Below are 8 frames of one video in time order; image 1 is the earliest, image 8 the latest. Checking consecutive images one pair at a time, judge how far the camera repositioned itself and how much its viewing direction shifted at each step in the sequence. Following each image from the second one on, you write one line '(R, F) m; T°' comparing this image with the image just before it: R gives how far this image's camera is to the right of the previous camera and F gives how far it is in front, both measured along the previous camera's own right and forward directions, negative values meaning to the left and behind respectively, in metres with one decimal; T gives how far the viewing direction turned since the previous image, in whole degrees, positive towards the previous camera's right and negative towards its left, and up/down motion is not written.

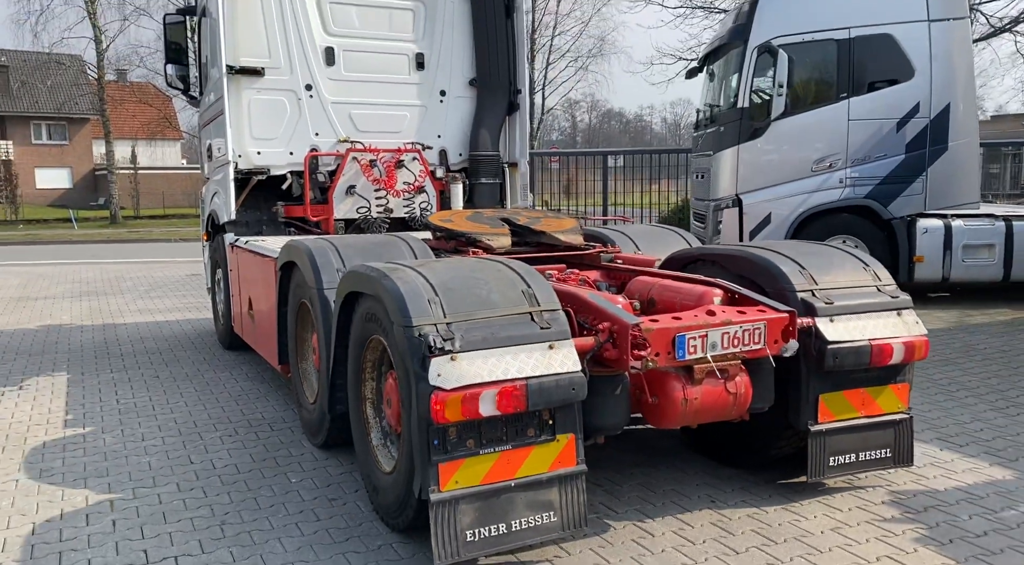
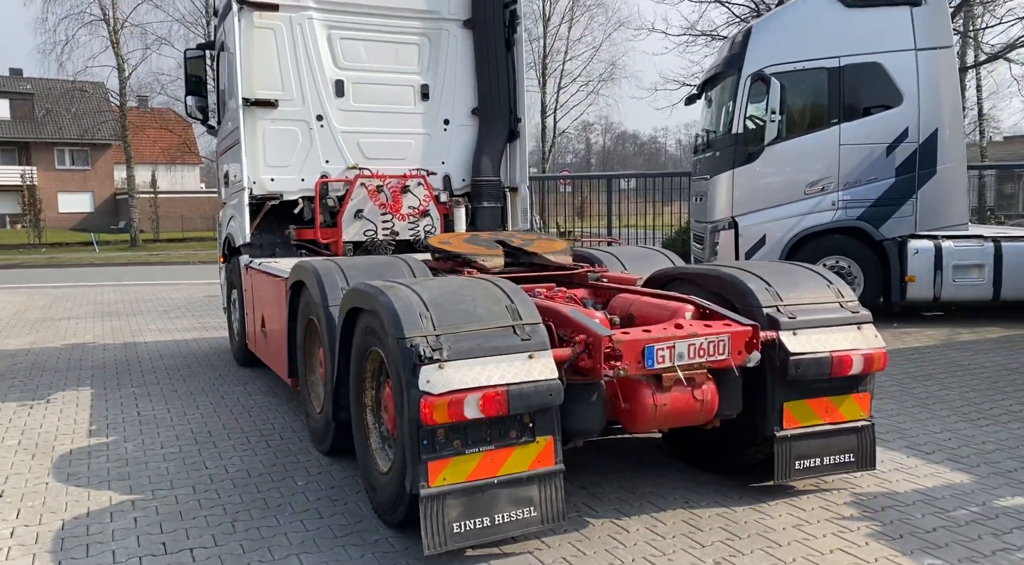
(+0.1, -0.3) m; -1°
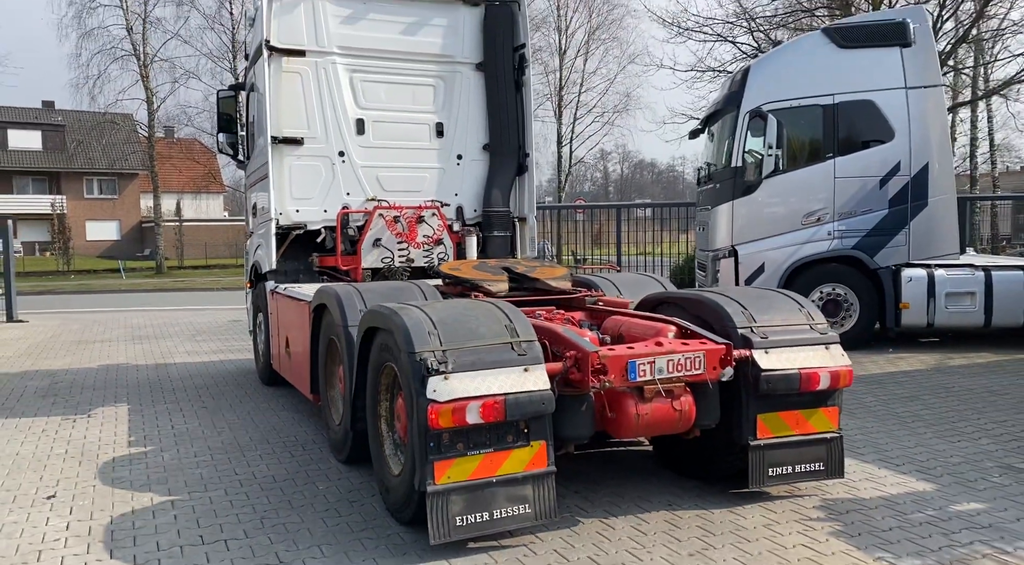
(+0.1, -0.4) m; -1°
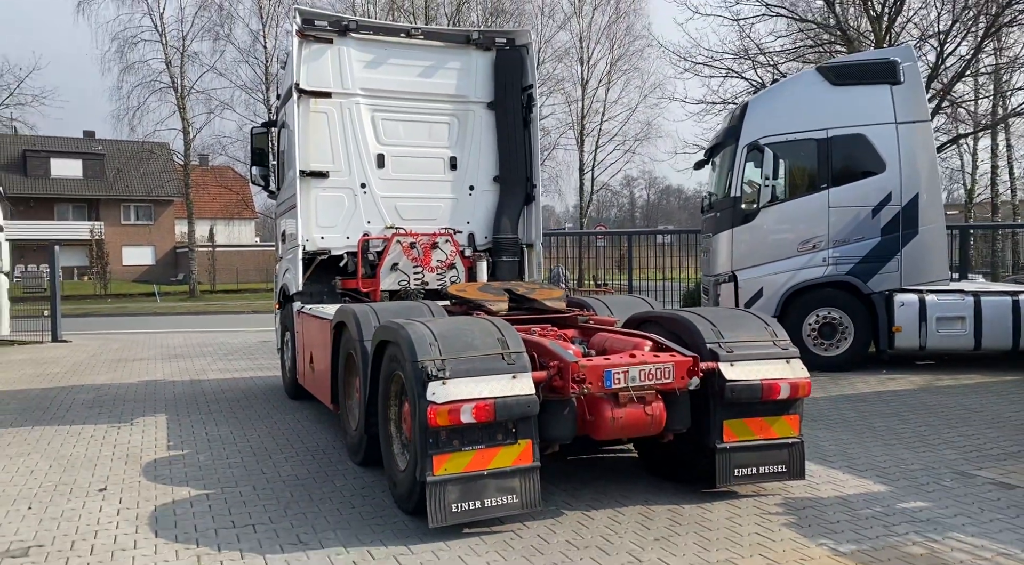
(+0.2, -0.6) m; -2°
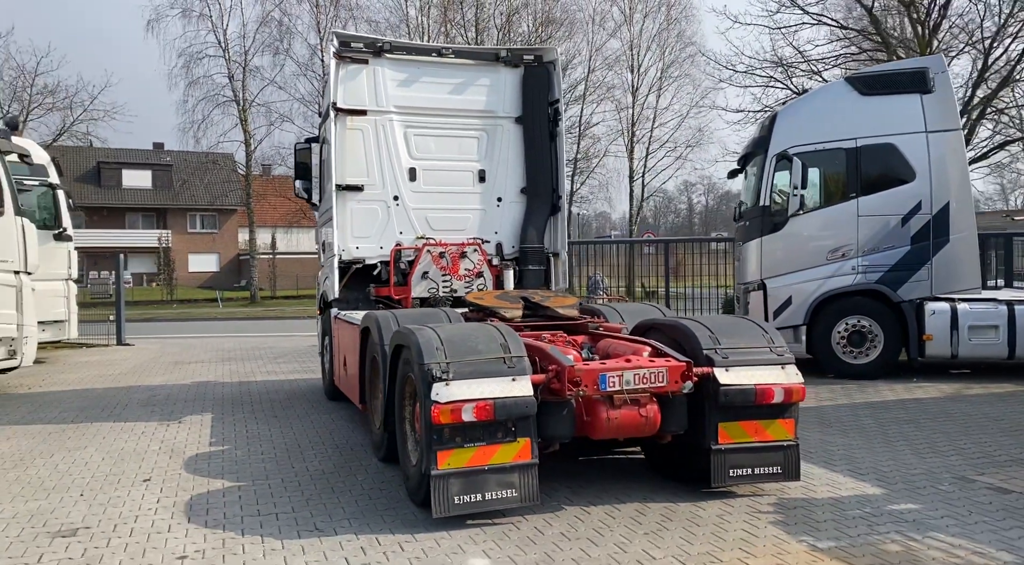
(+0.3, -0.3) m; -4°
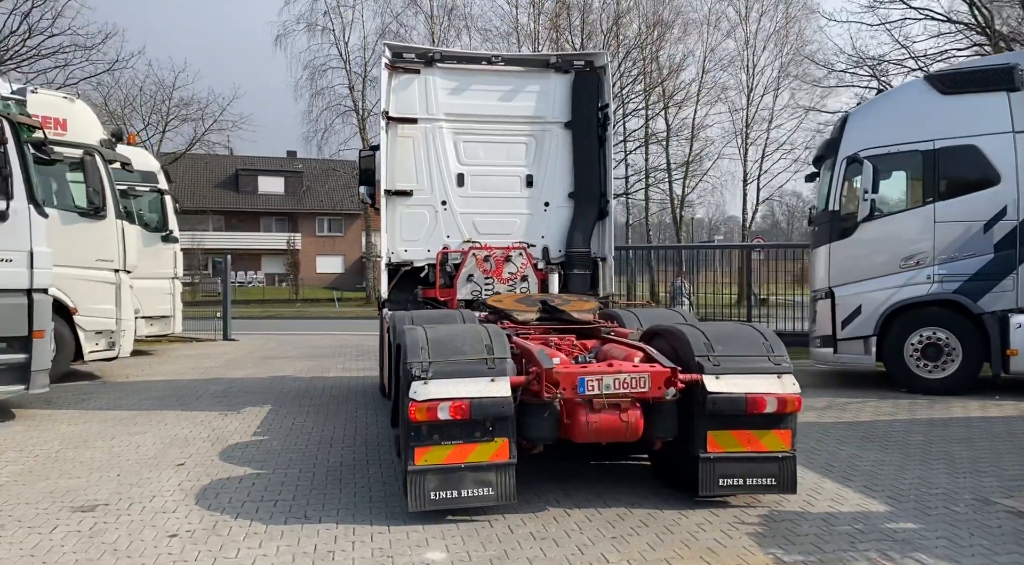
(+0.8, 0.0) m; -9°
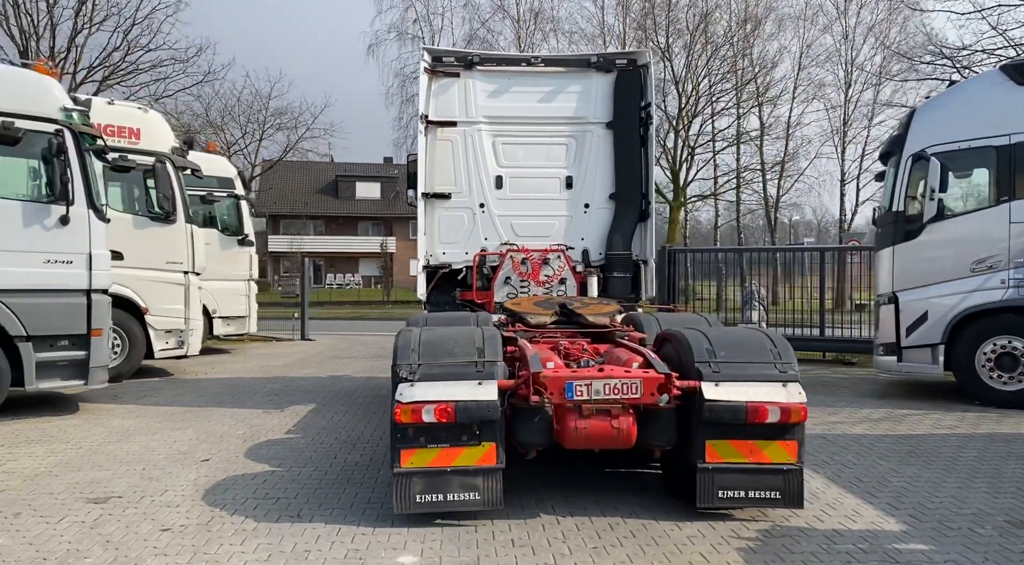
(+0.6, +0.1) m; -7°
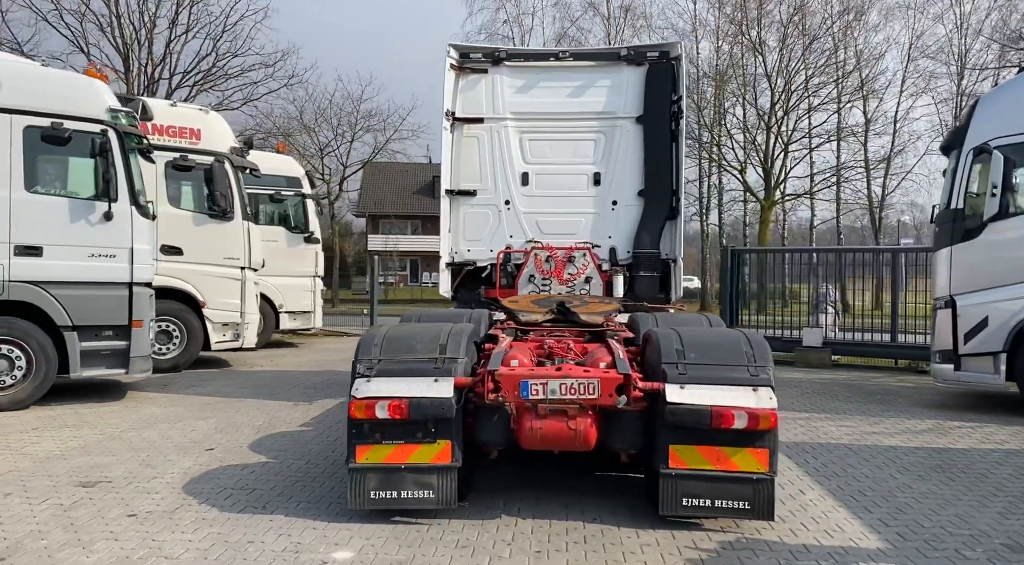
(+0.8, +0.2) m; -8°
